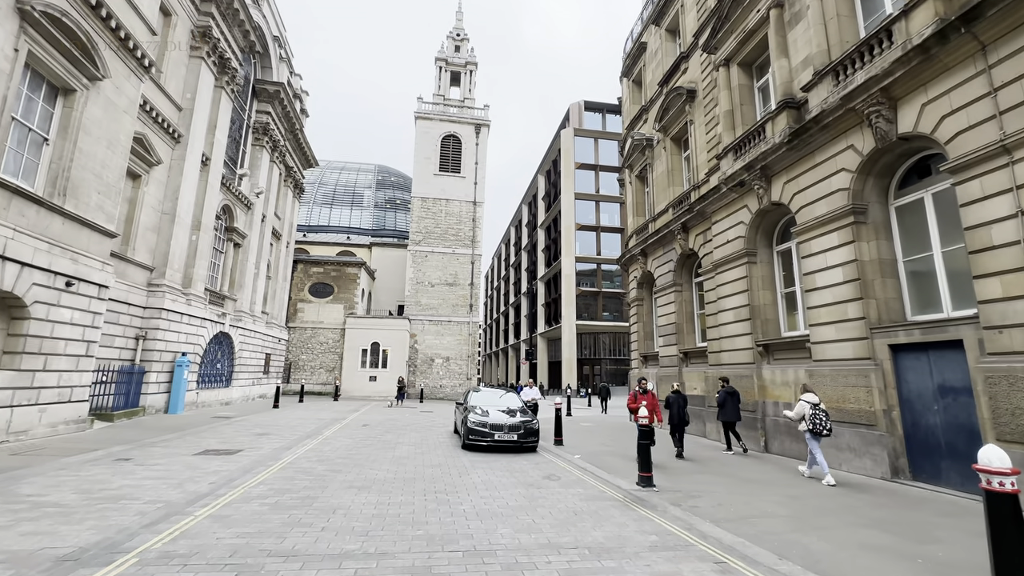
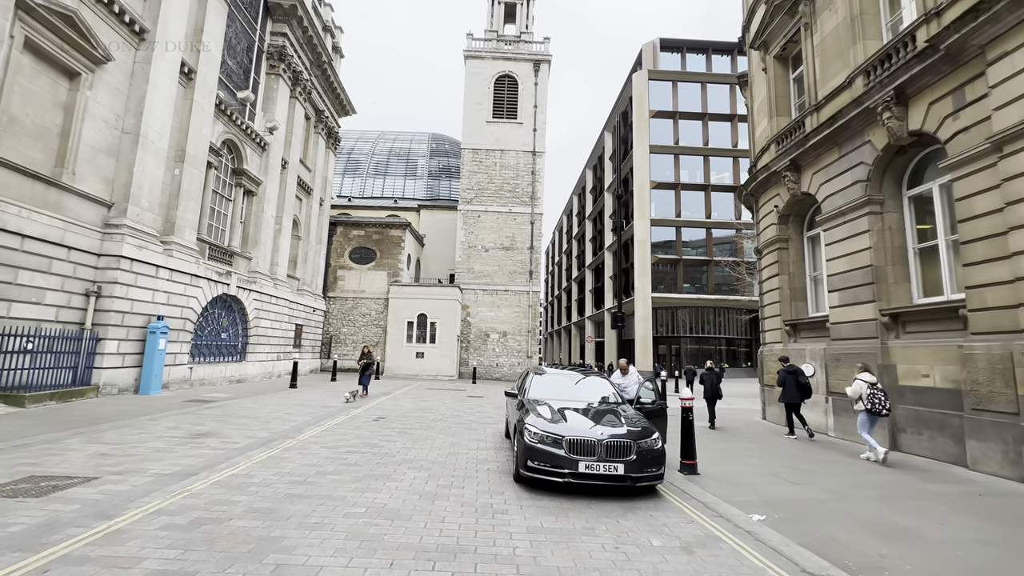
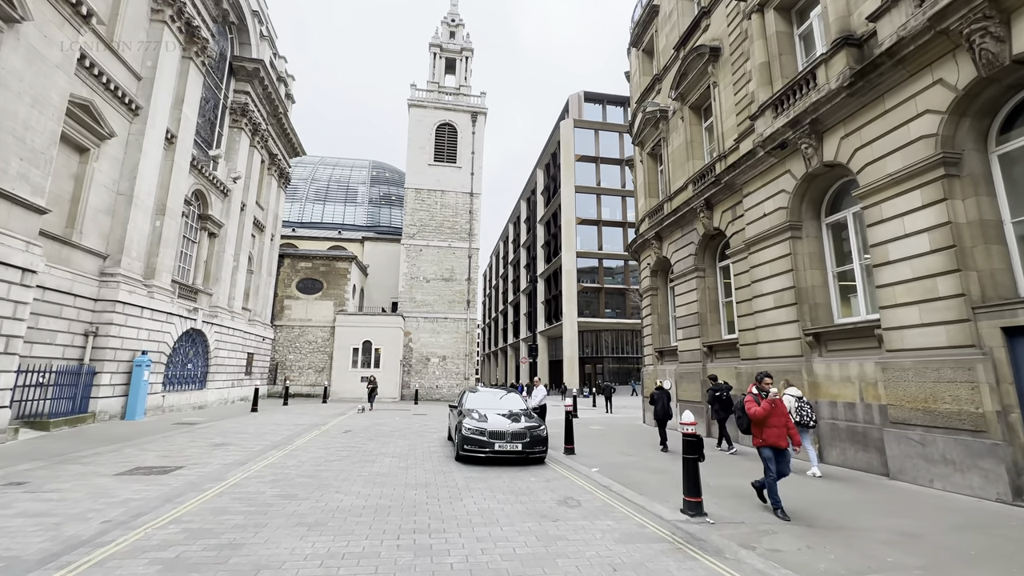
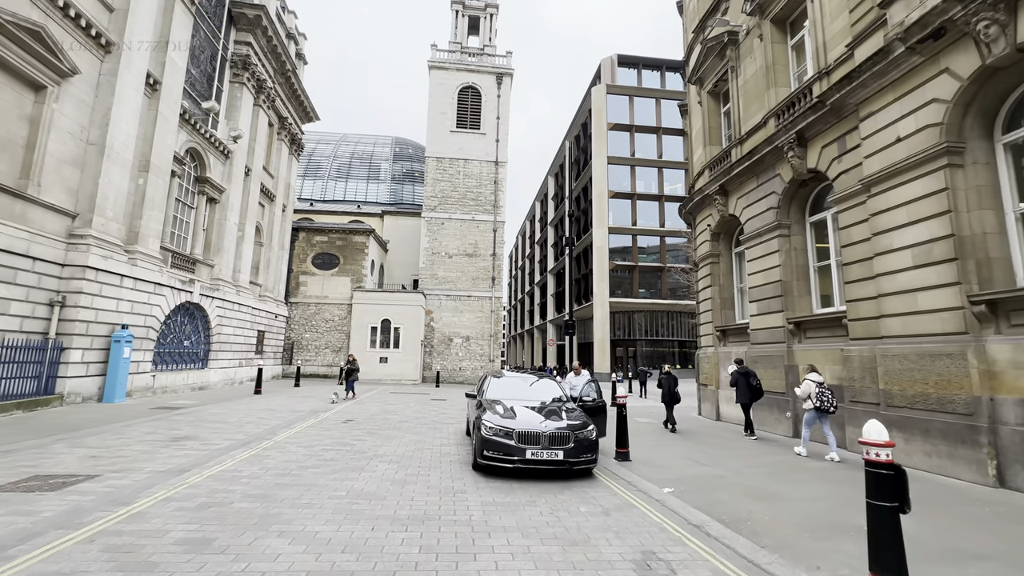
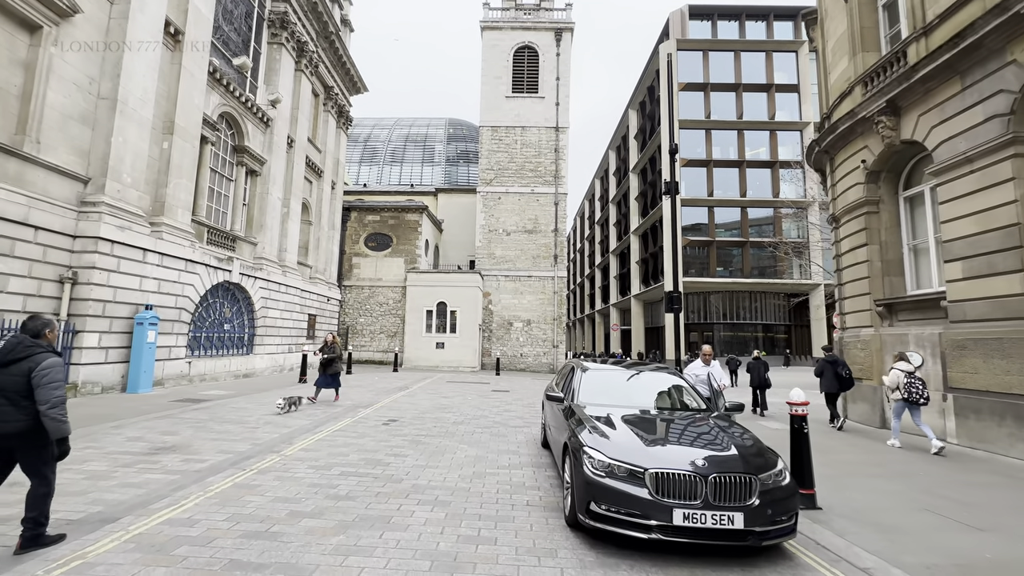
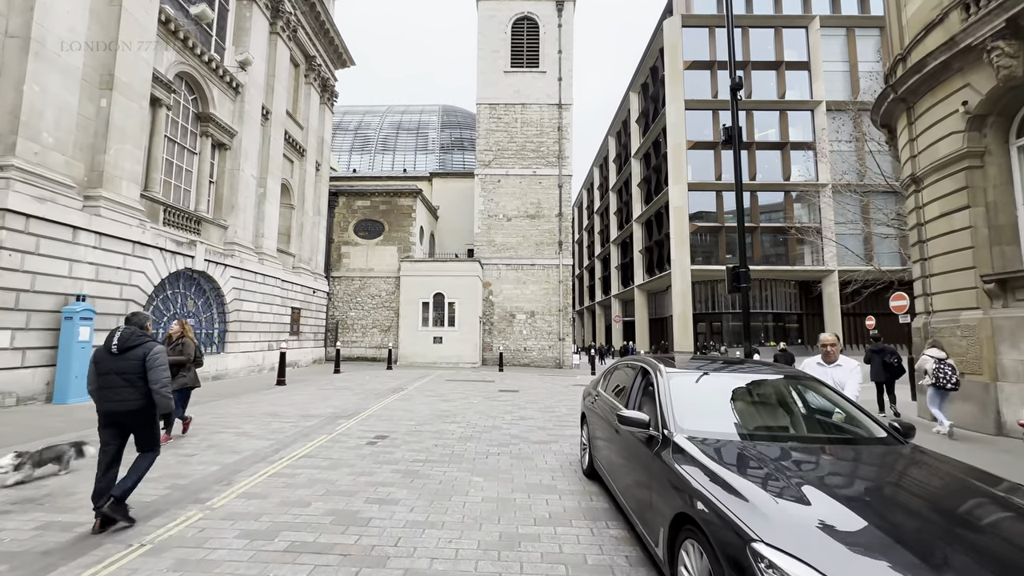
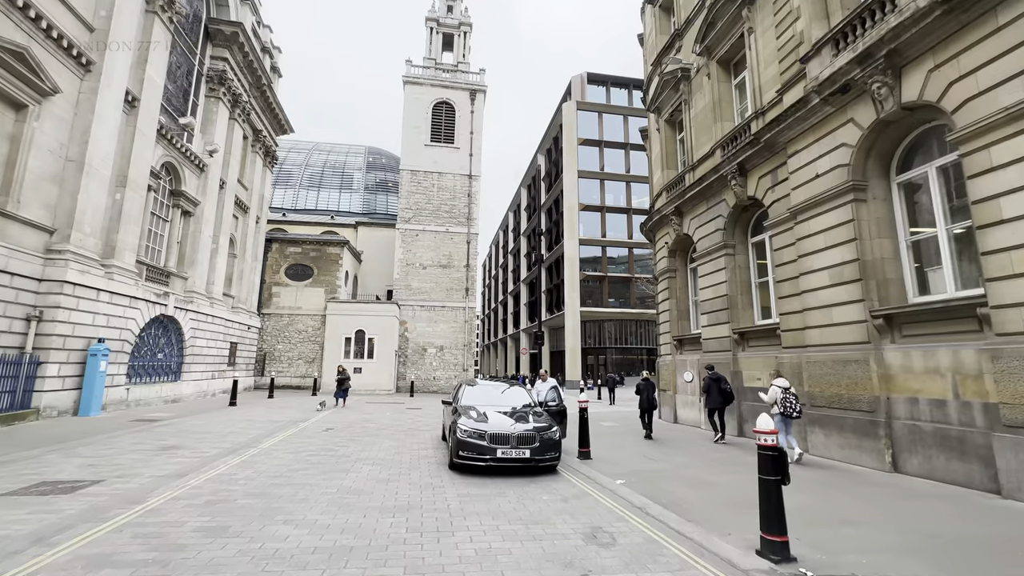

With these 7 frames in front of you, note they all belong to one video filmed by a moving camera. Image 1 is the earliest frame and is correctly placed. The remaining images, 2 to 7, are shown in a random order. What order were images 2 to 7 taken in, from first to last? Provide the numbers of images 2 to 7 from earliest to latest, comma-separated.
3, 7, 4, 2, 5, 6
